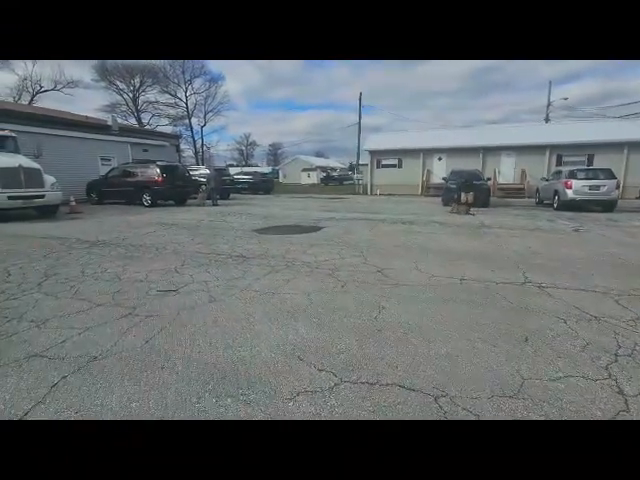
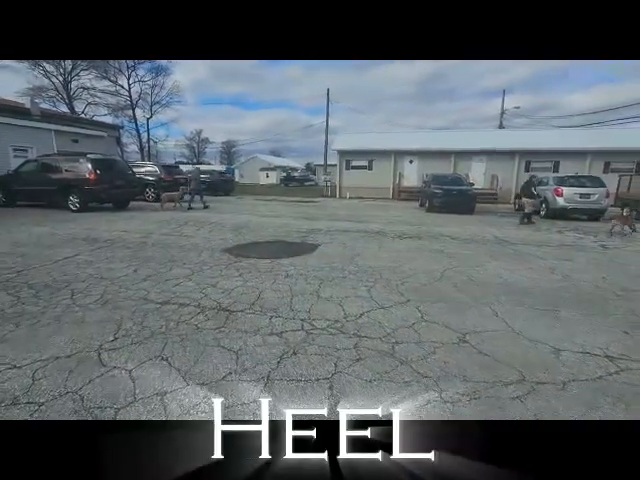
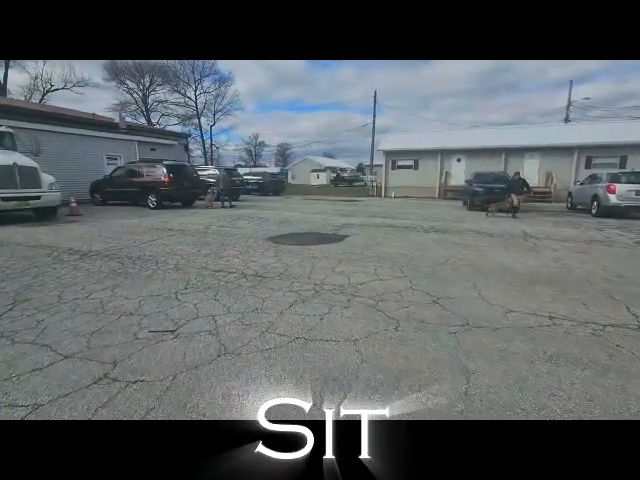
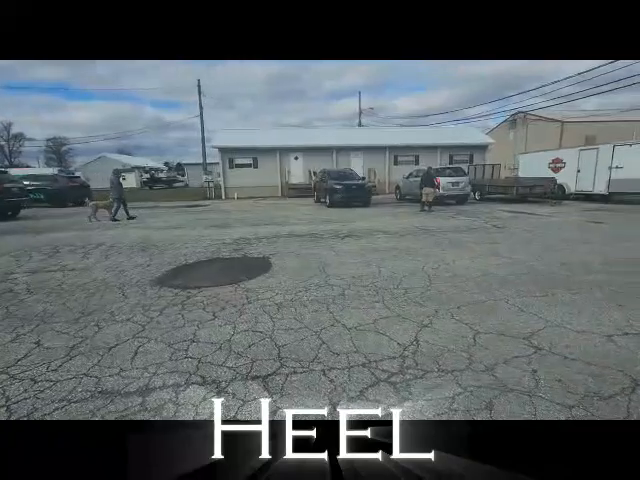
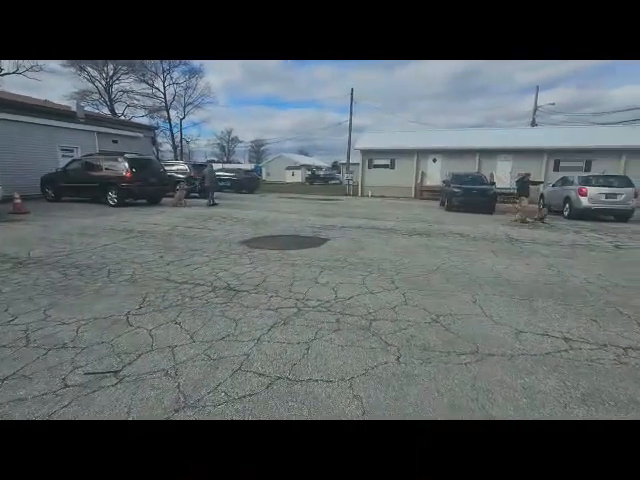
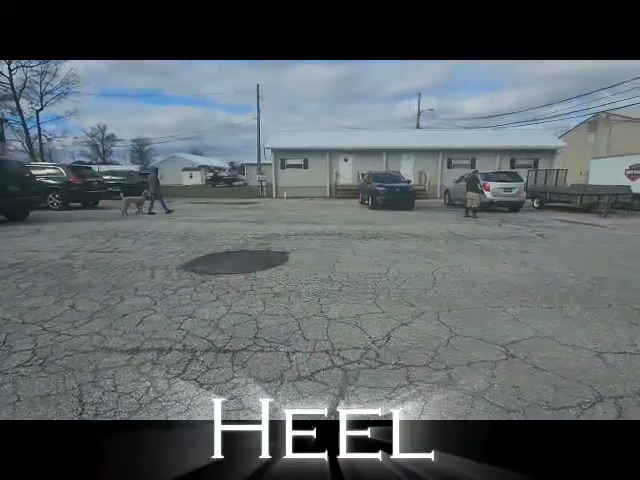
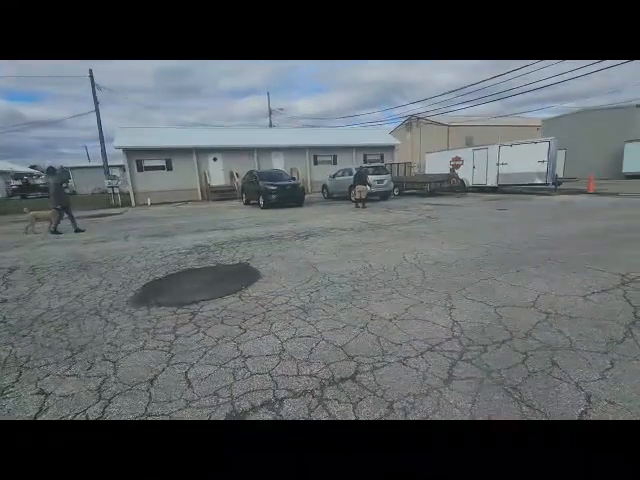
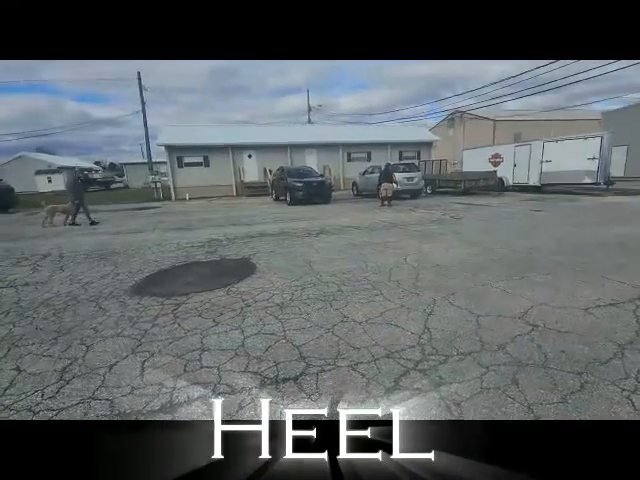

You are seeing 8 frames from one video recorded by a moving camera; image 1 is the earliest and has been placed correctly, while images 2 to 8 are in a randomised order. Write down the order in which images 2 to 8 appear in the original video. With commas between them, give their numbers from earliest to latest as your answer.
3, 5, 2, 6, 4, 8, 7
